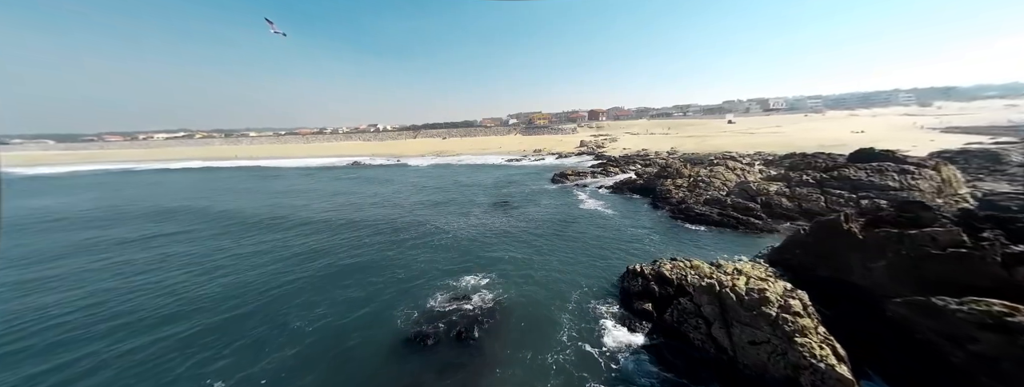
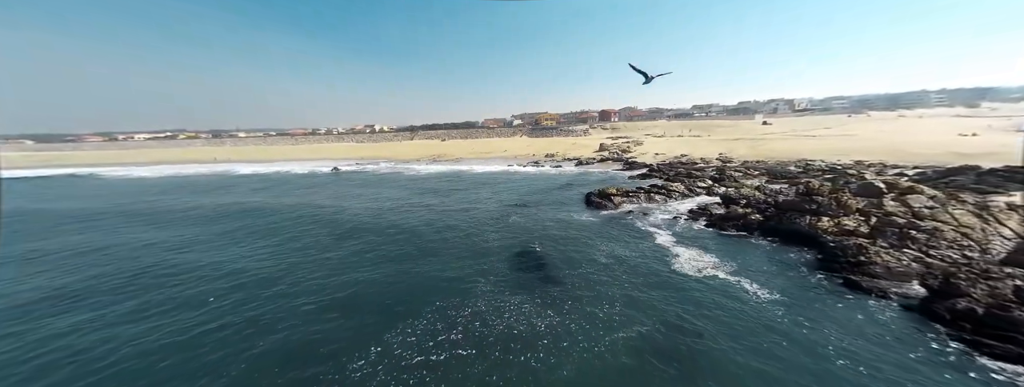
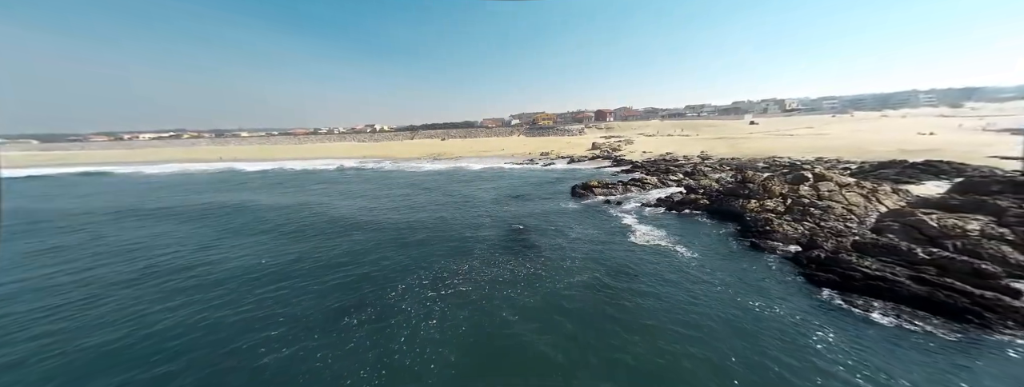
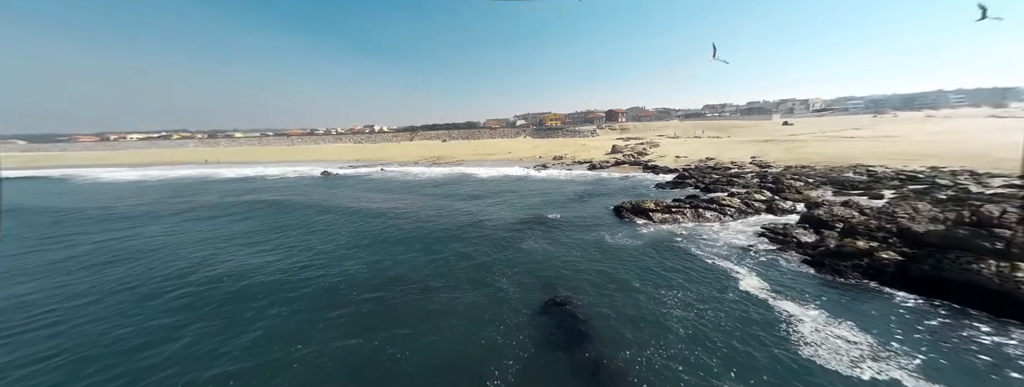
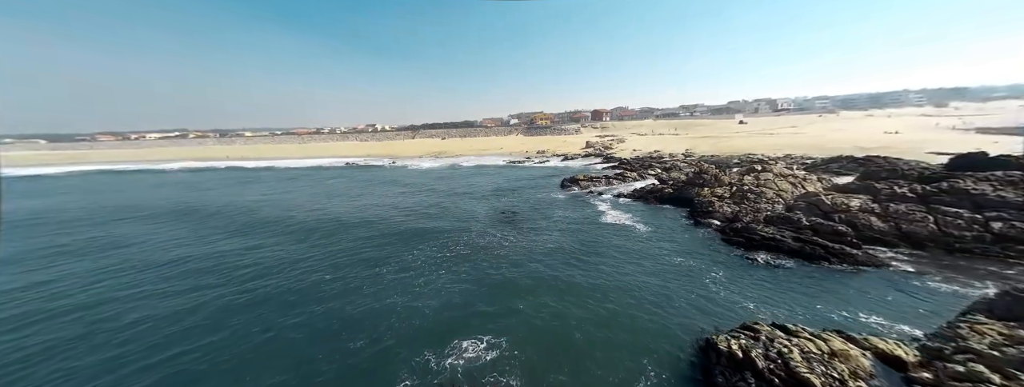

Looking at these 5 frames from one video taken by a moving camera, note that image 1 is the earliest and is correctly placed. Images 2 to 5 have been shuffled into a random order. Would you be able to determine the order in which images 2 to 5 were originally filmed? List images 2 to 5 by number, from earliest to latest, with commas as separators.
5, 3, 2, 4
